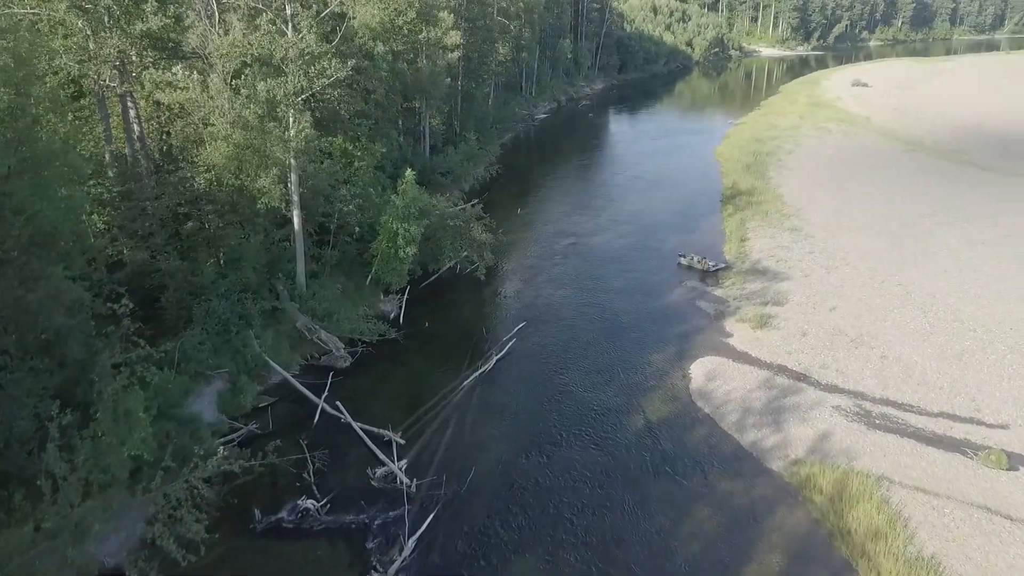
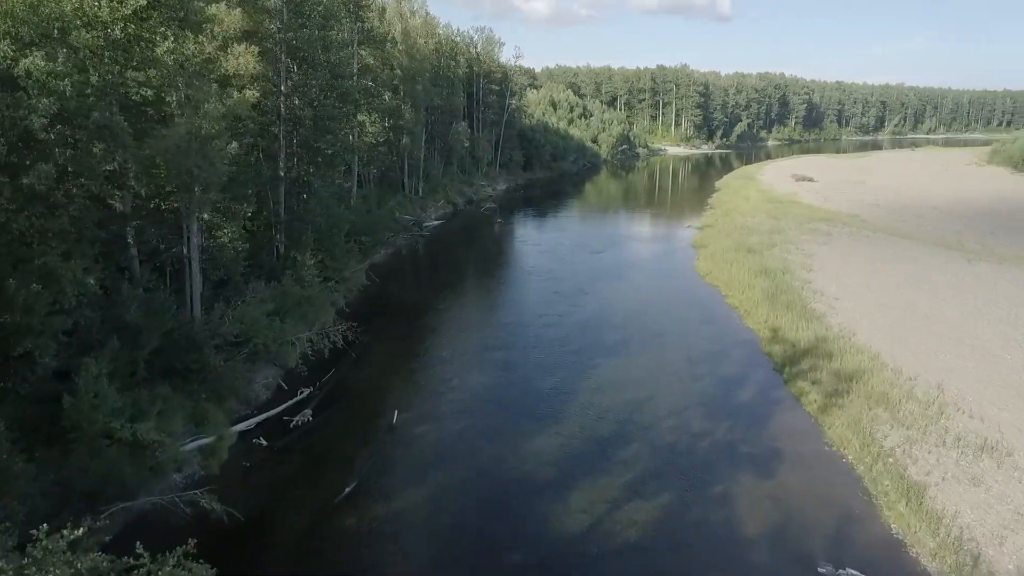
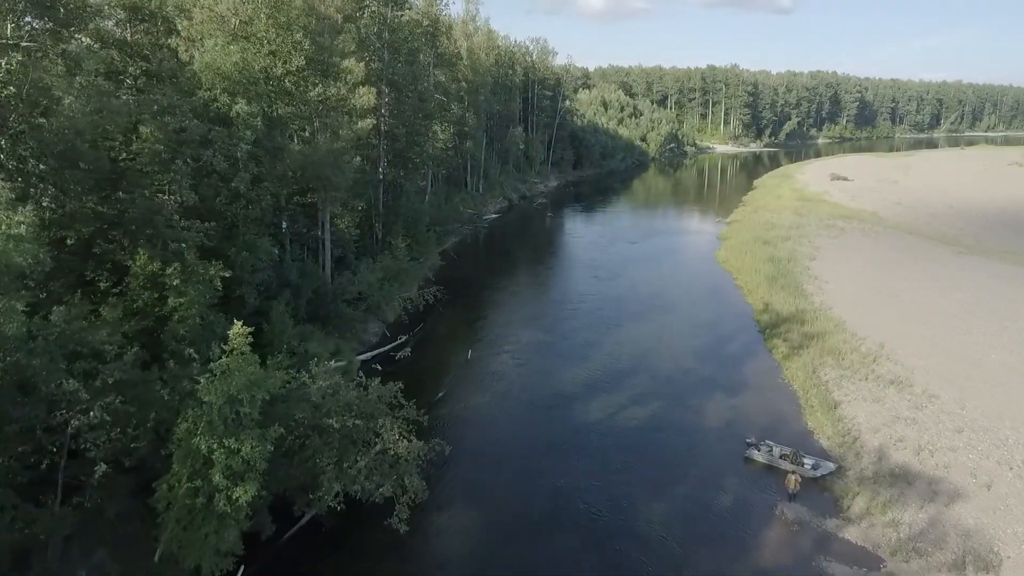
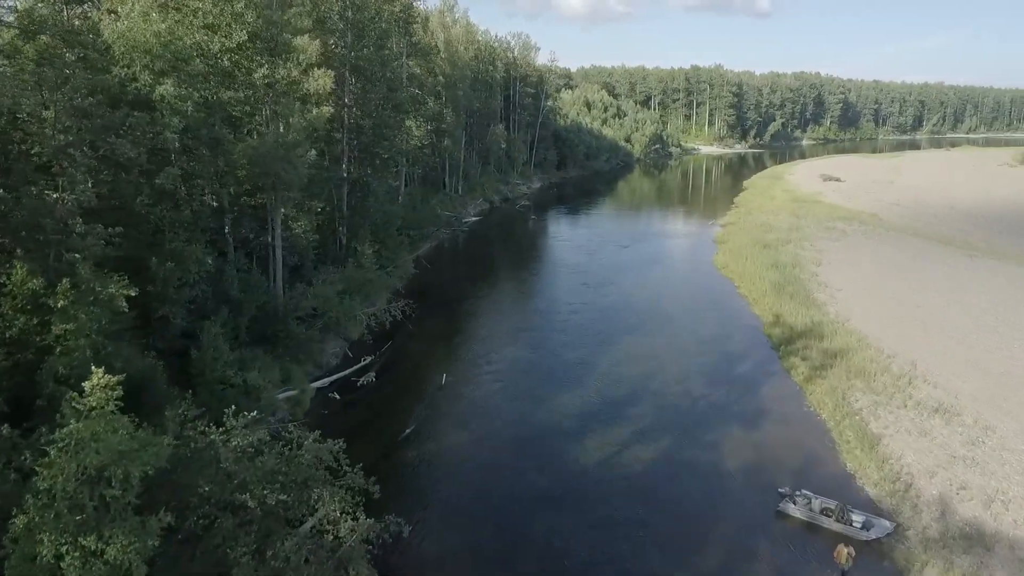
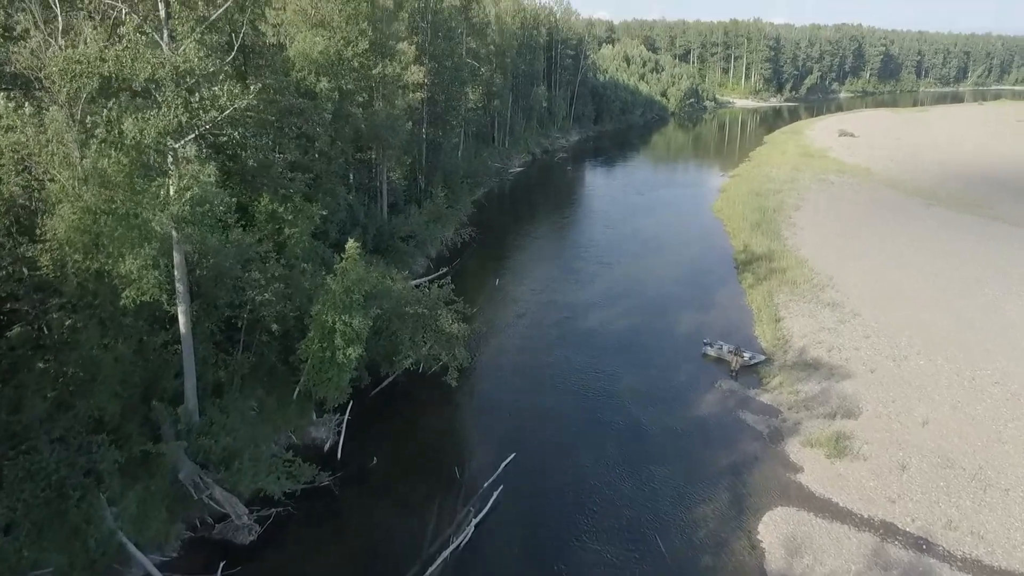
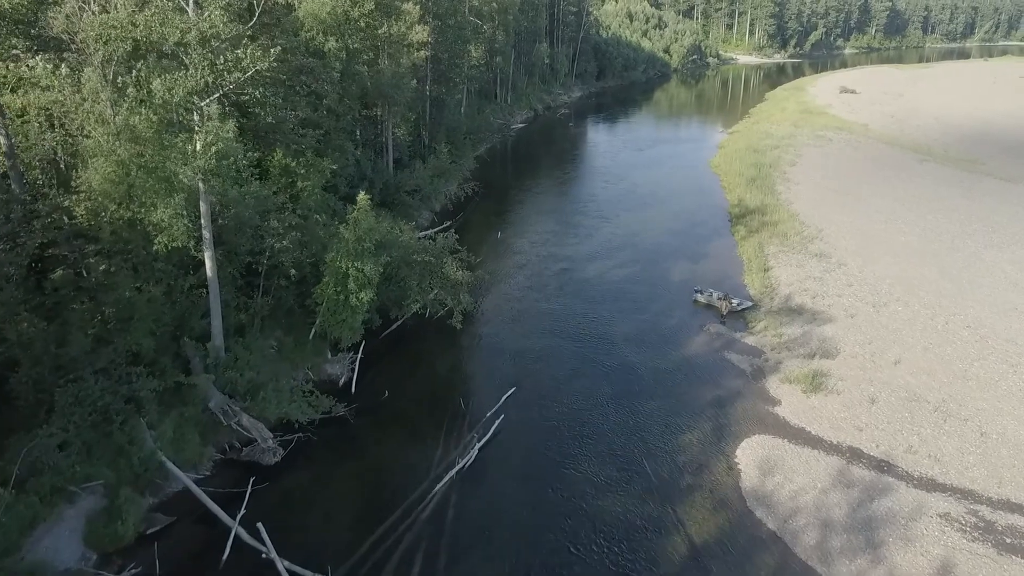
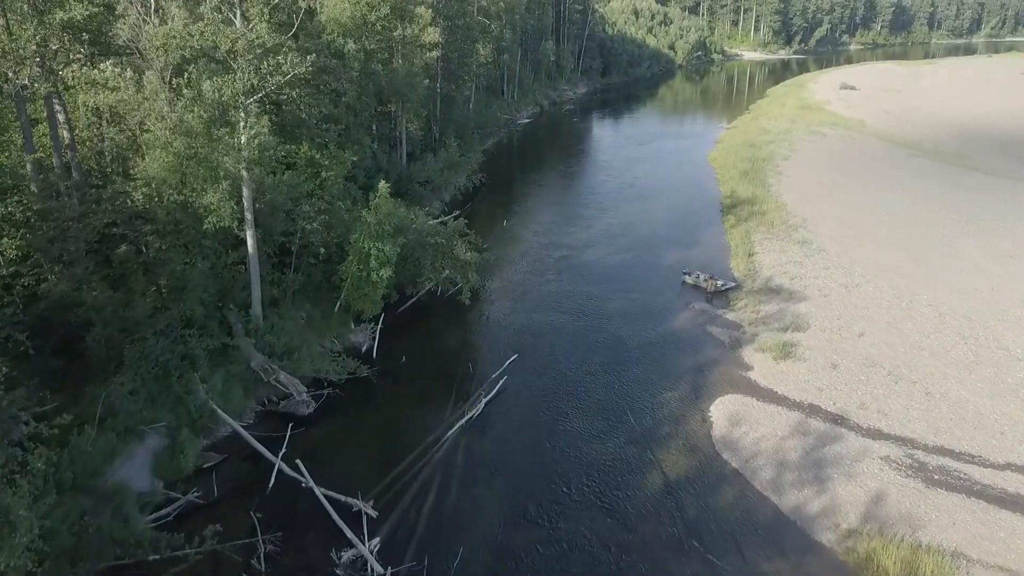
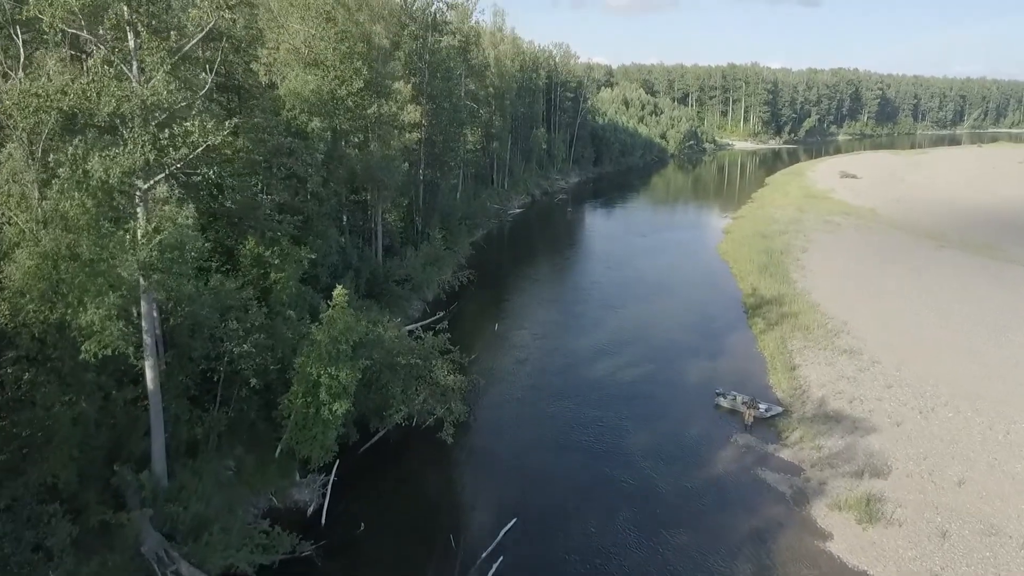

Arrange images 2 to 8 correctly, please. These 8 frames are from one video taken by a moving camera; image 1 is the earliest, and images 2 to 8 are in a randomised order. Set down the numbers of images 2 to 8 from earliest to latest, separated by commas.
7, 6, 5, 8, 3, 4, 2
